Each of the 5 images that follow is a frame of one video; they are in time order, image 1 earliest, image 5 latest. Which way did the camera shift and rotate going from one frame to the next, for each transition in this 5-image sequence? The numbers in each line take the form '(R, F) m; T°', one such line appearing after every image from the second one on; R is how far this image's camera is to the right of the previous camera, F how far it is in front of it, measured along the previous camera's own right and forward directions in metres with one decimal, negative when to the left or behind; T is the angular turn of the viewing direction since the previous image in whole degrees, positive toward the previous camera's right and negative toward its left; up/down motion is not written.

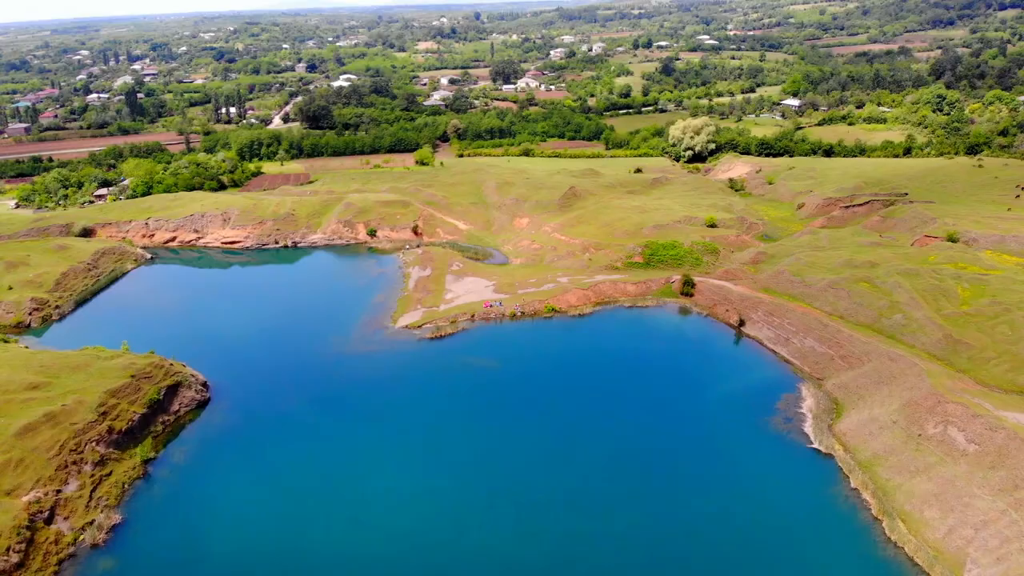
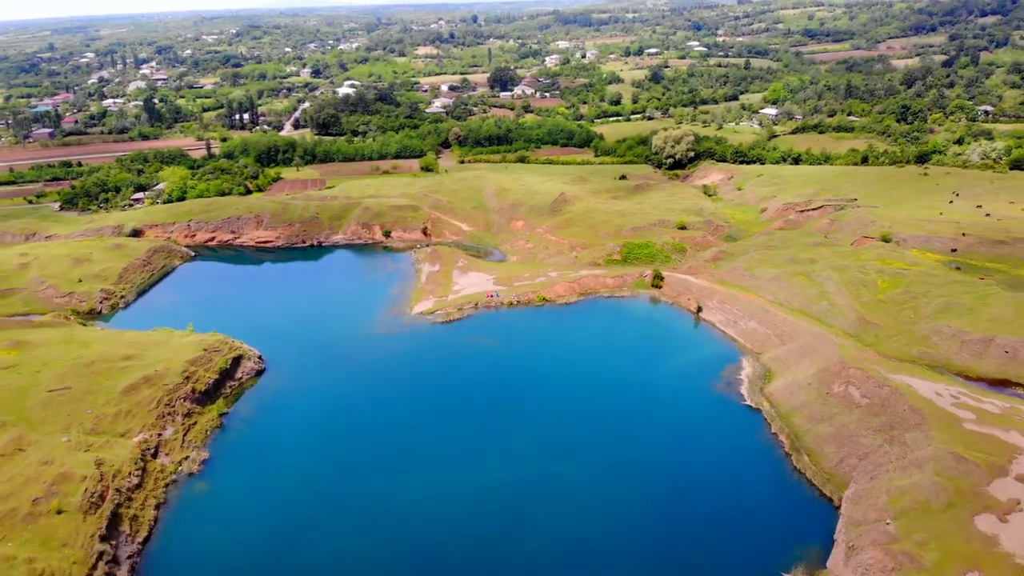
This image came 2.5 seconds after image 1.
(0.0, -9.7) m; 0°
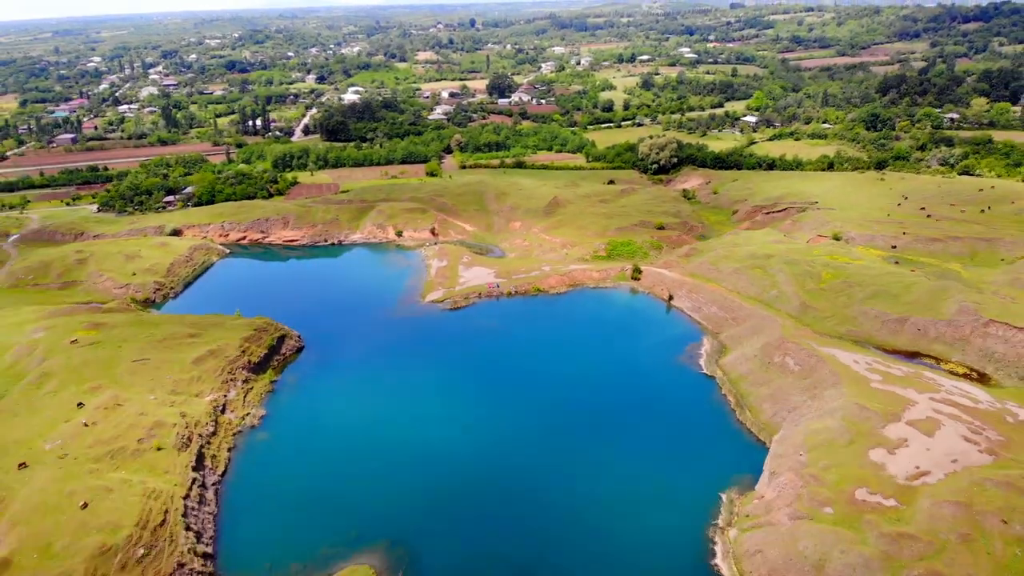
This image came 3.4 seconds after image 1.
(-0.1, -9.9) m; 0°
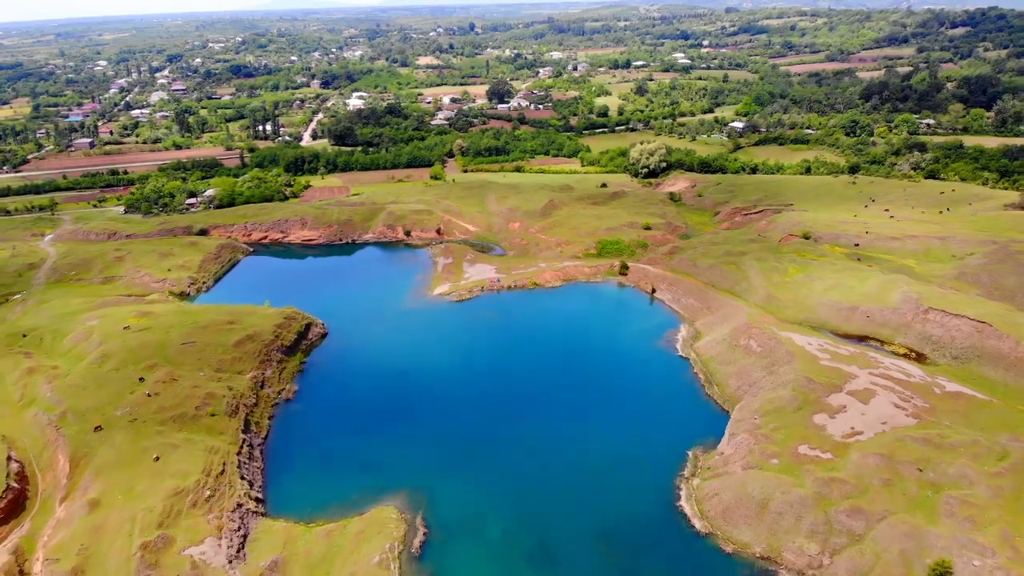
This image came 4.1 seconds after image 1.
(-0.1, -8.0) m; 0°
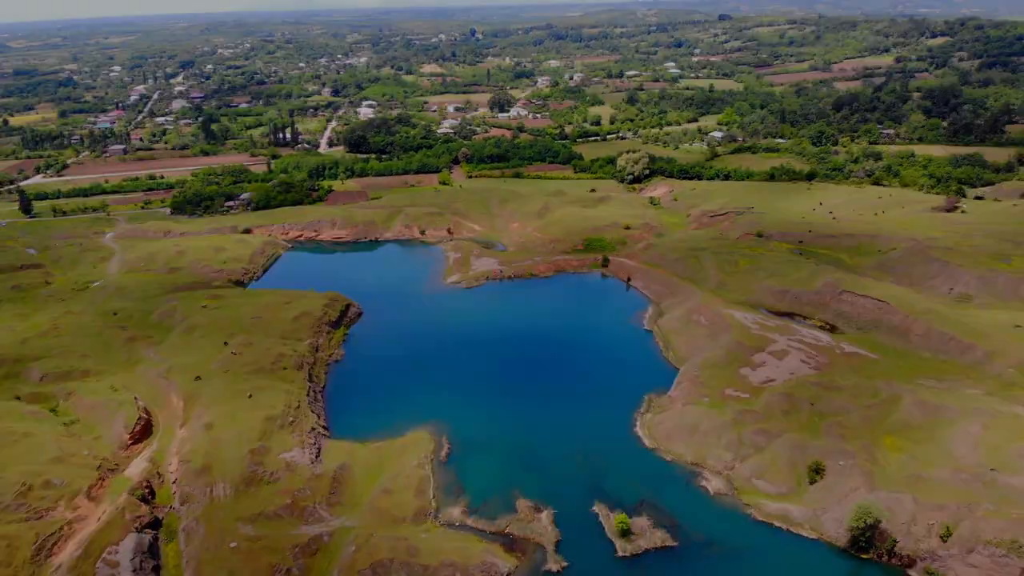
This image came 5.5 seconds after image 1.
(-0.1, -16.4) m; 0°
